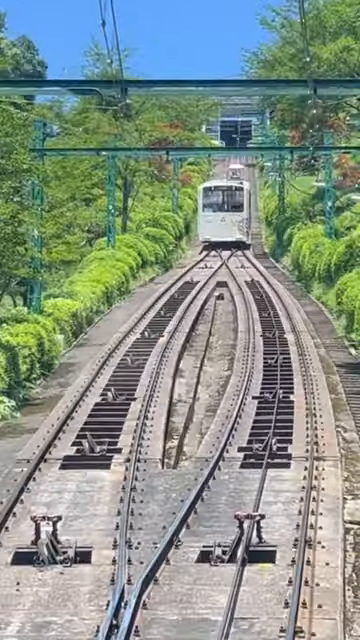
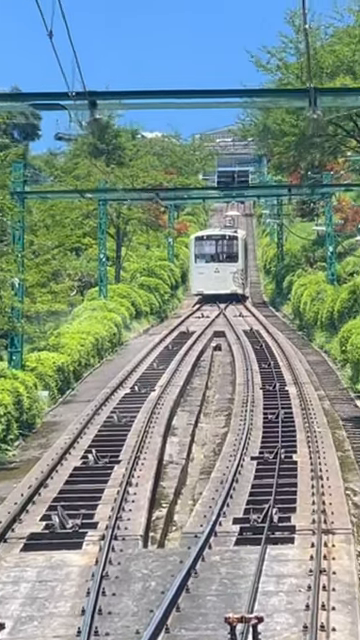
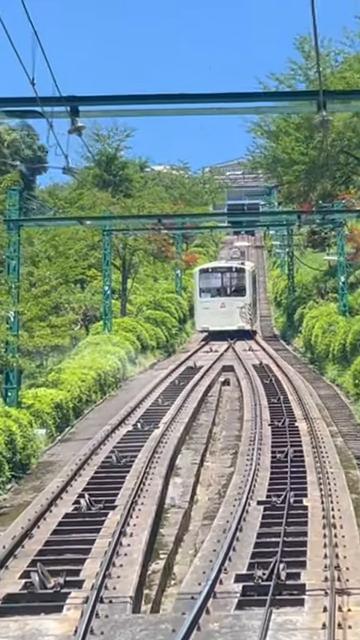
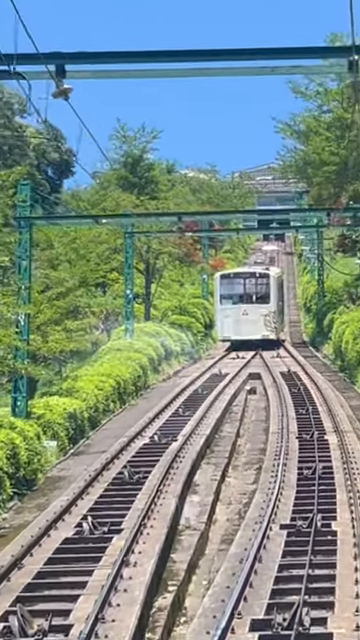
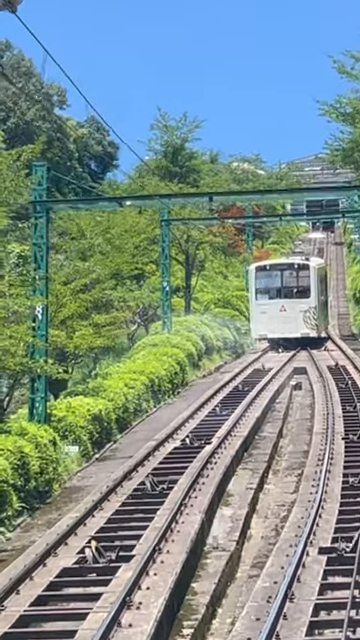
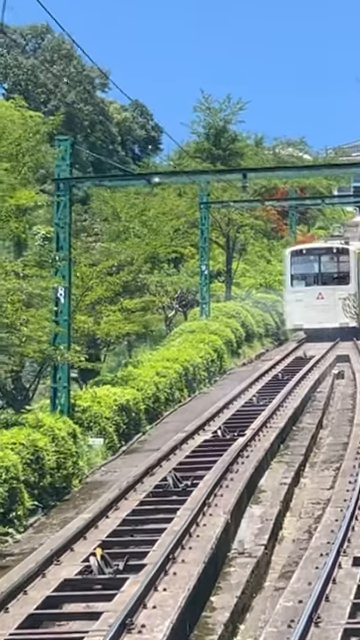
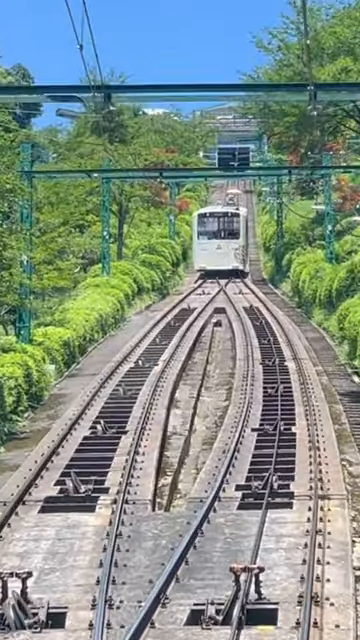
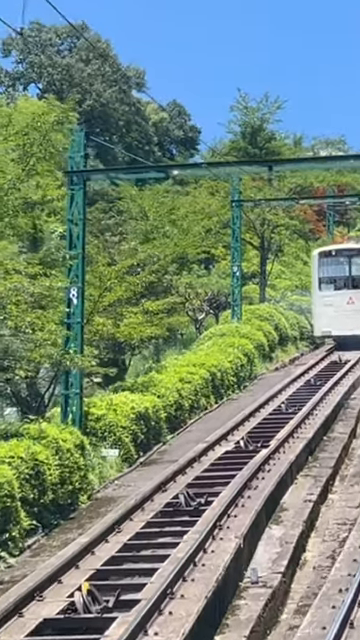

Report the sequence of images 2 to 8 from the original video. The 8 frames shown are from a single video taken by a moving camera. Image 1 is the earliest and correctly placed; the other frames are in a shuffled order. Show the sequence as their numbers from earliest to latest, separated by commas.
7, 2, 3, 4, 5, 6, 8
